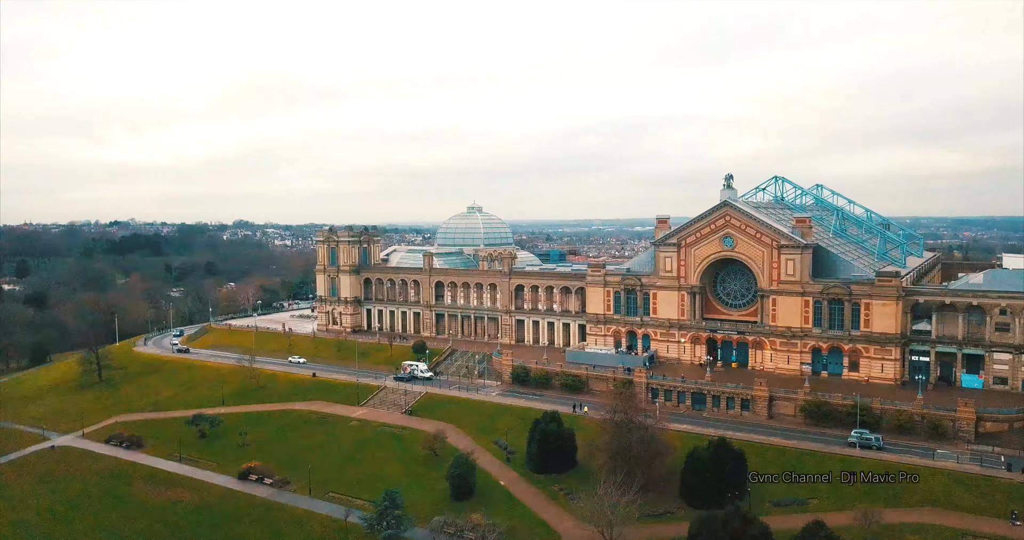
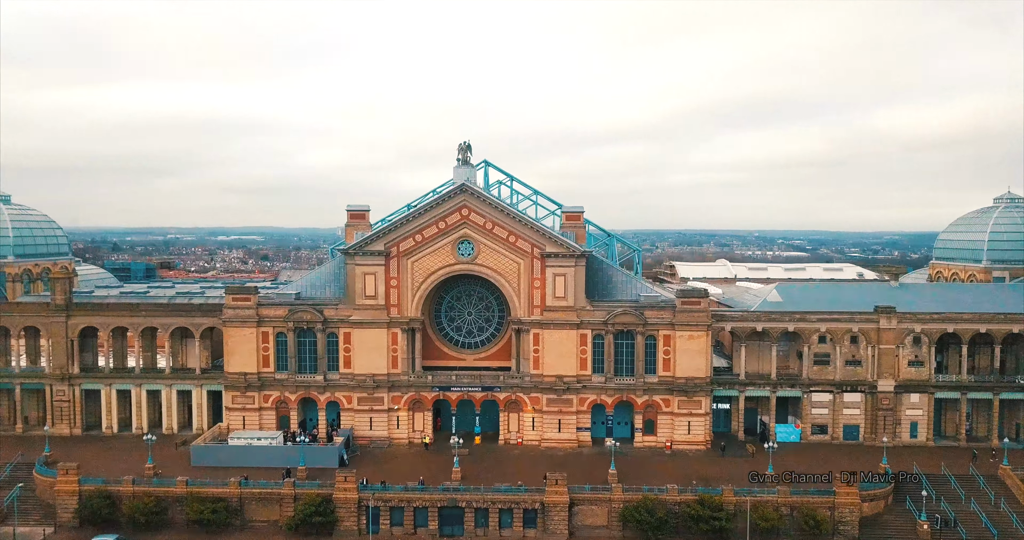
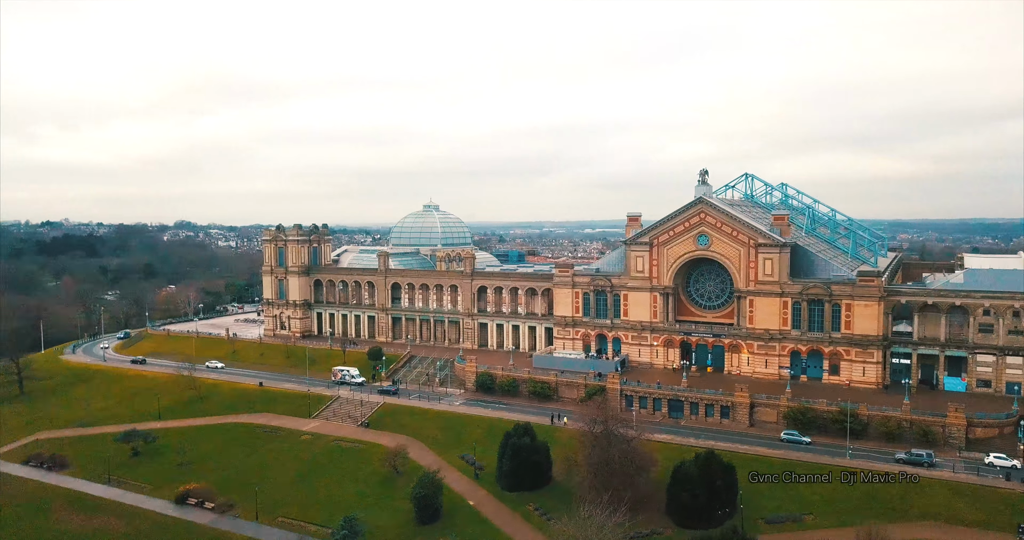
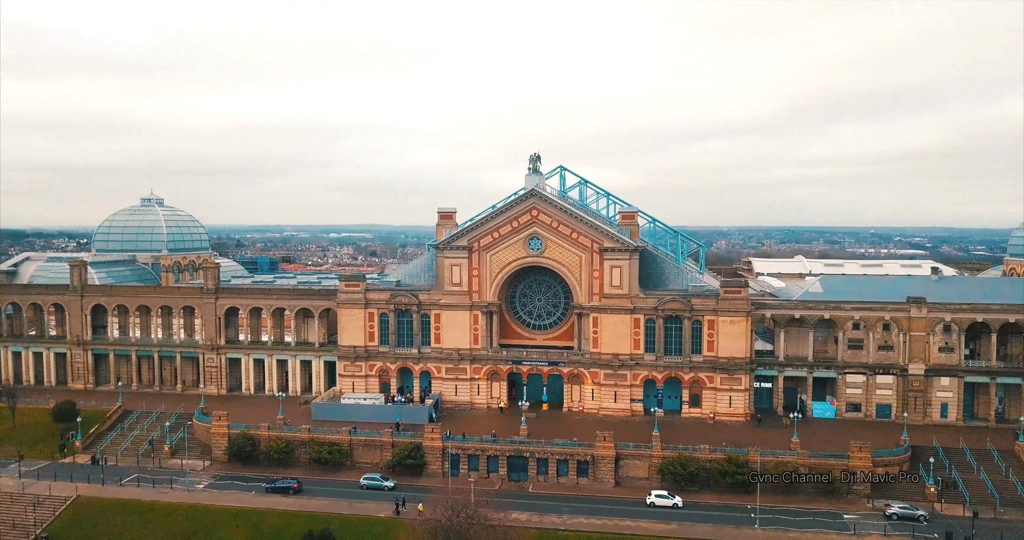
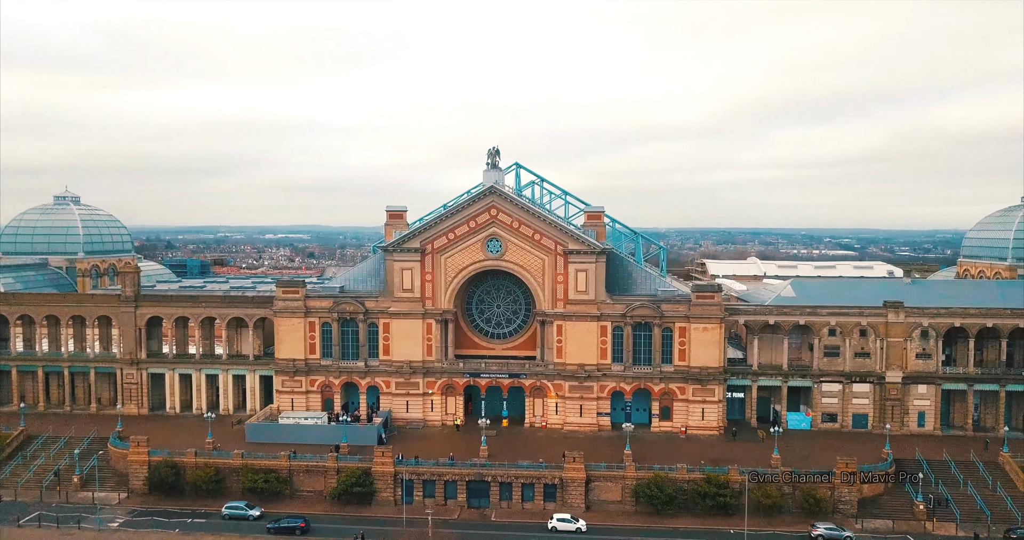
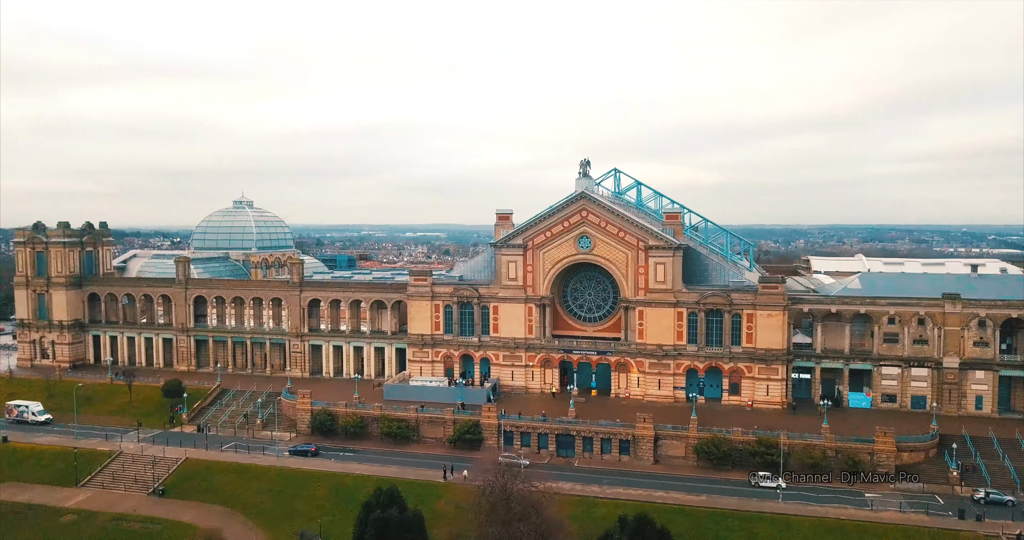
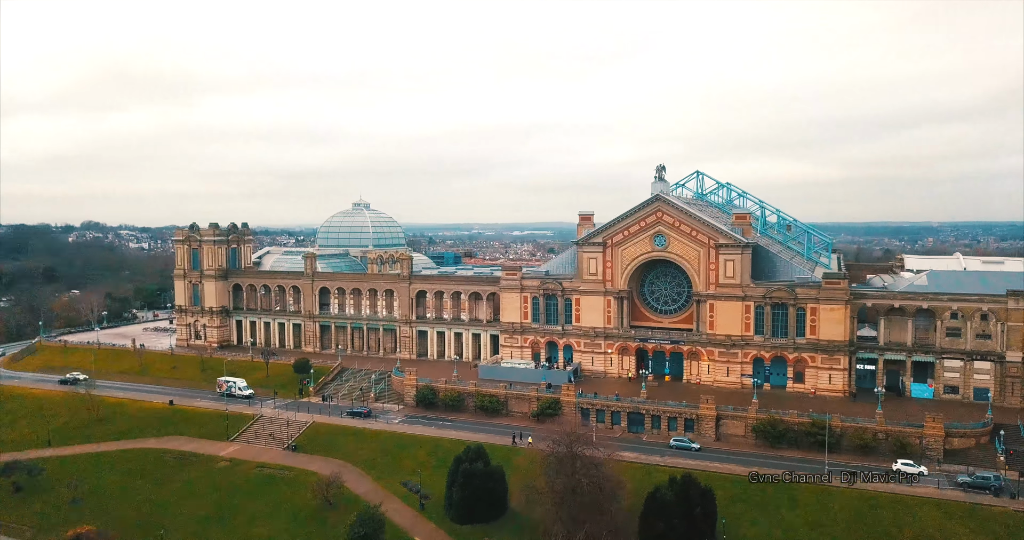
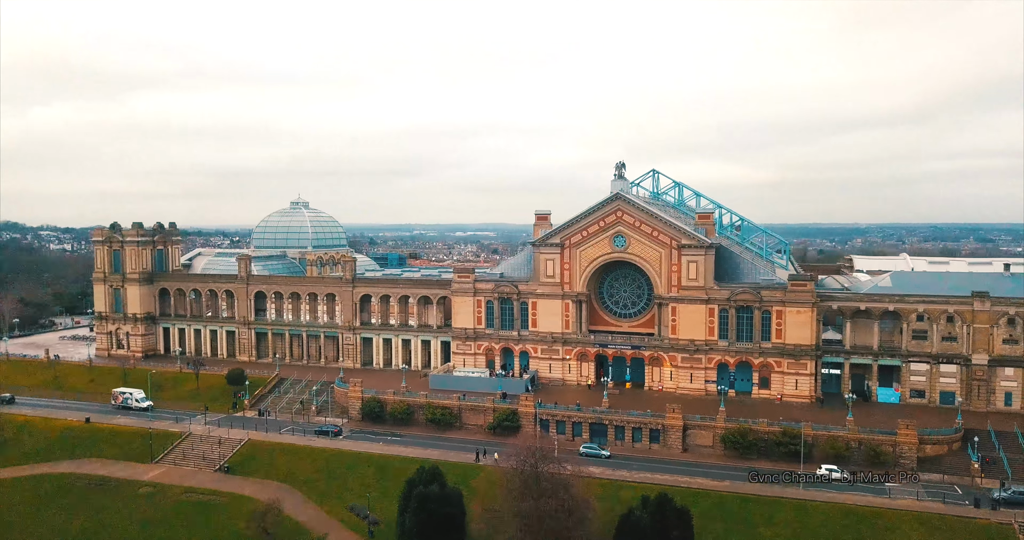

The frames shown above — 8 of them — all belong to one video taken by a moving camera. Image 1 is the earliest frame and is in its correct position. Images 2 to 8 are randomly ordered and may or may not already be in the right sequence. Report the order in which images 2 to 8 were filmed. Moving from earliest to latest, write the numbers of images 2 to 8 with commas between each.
3, 7, 8, 6, 4, 5, 2
